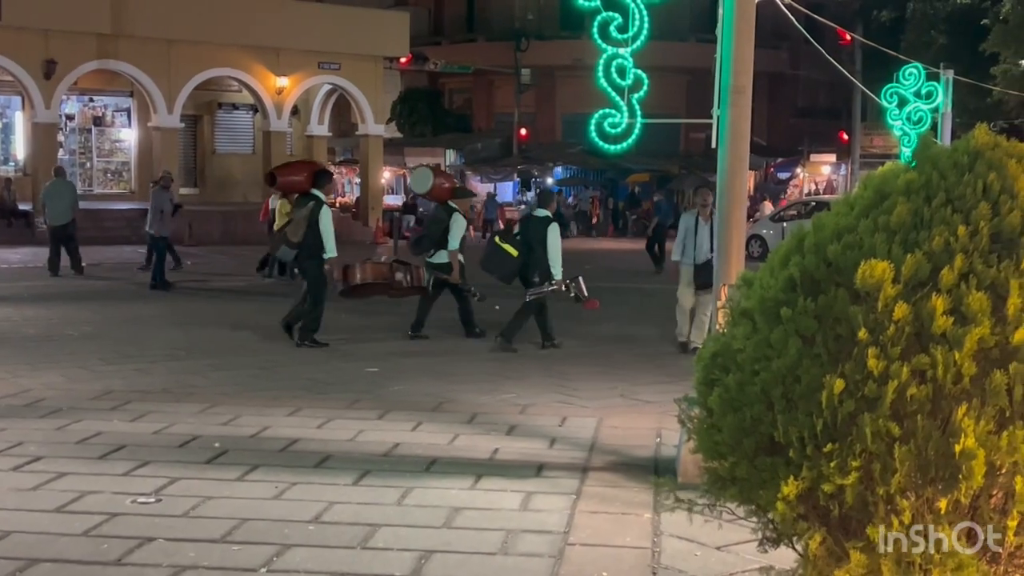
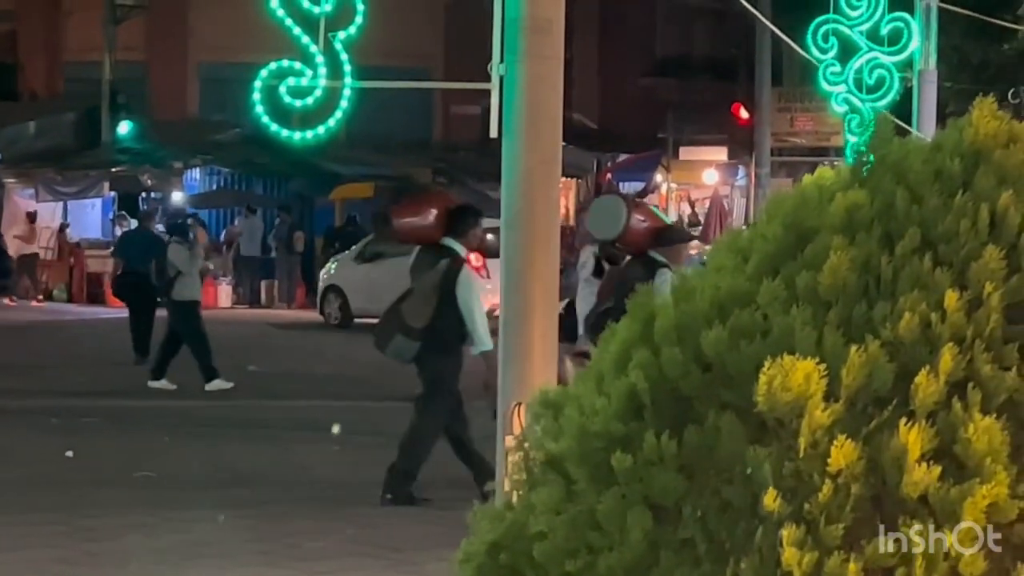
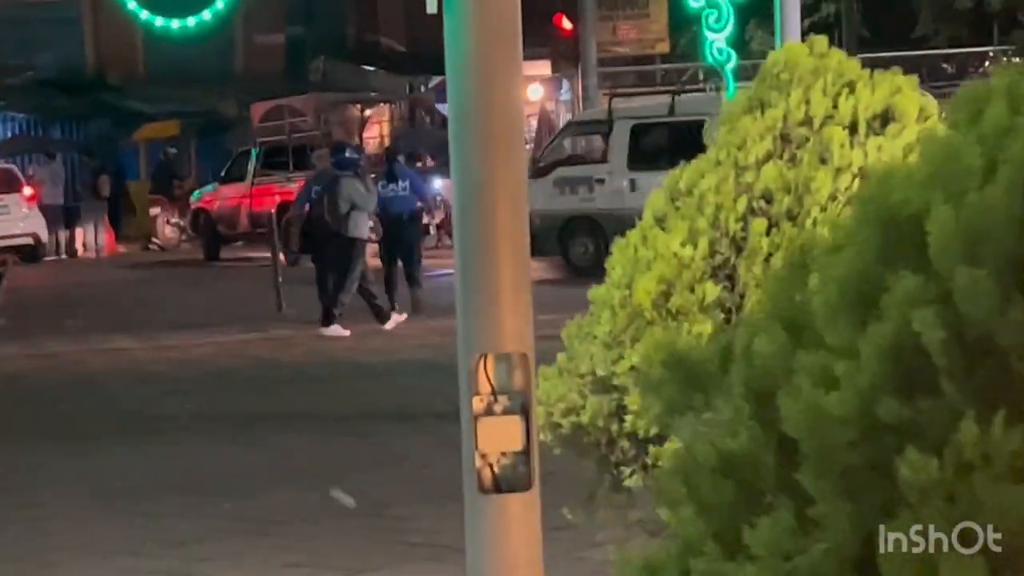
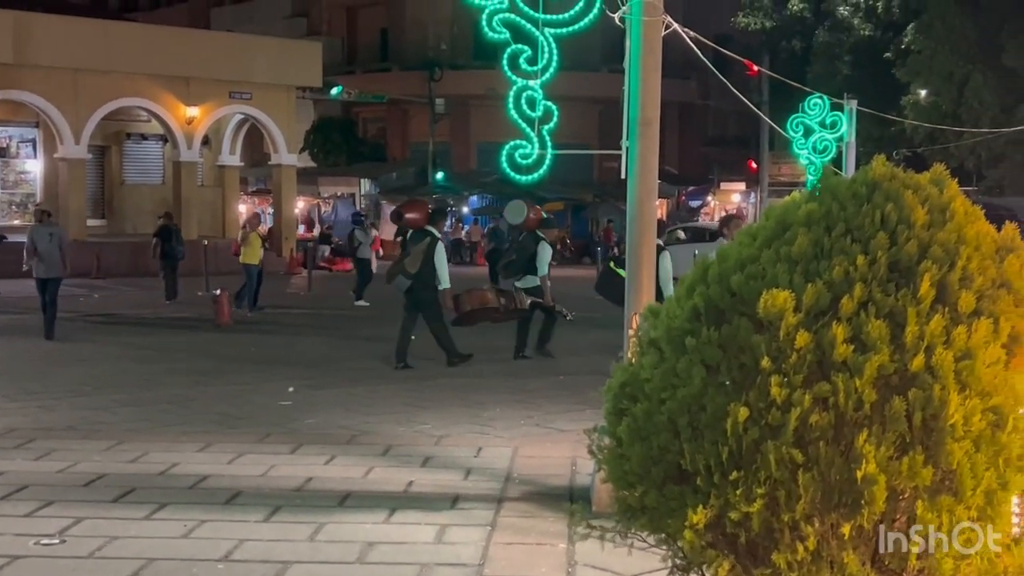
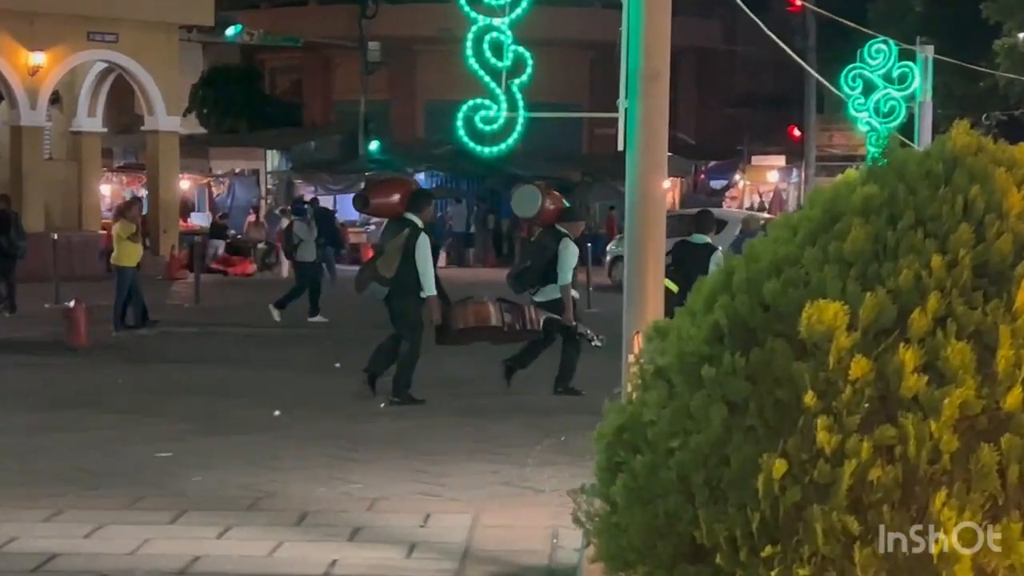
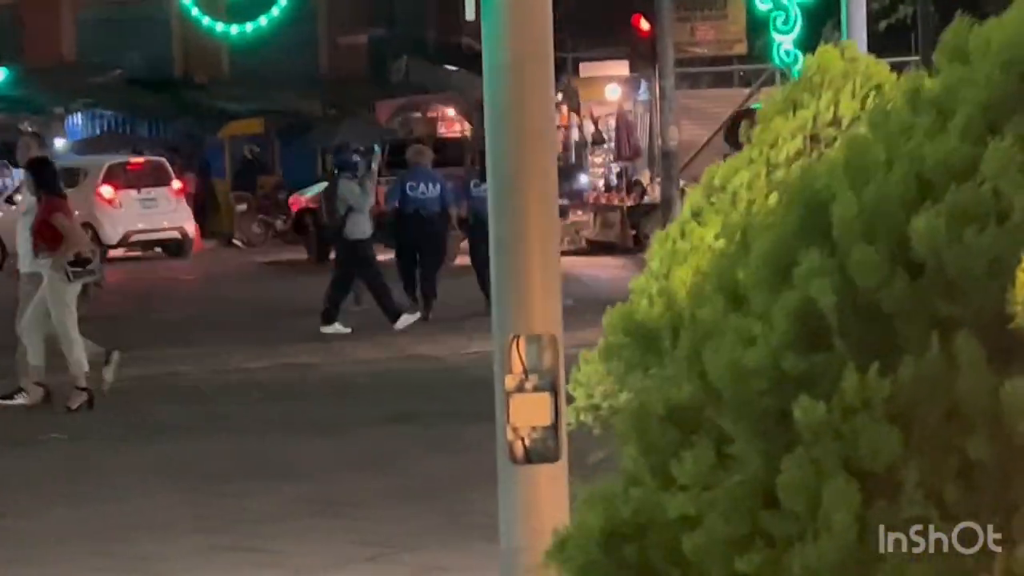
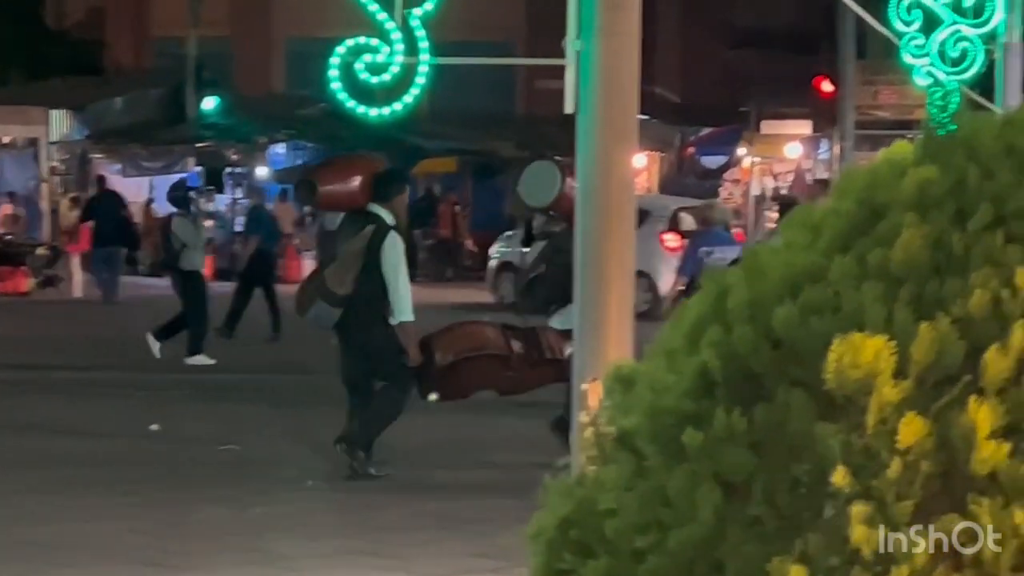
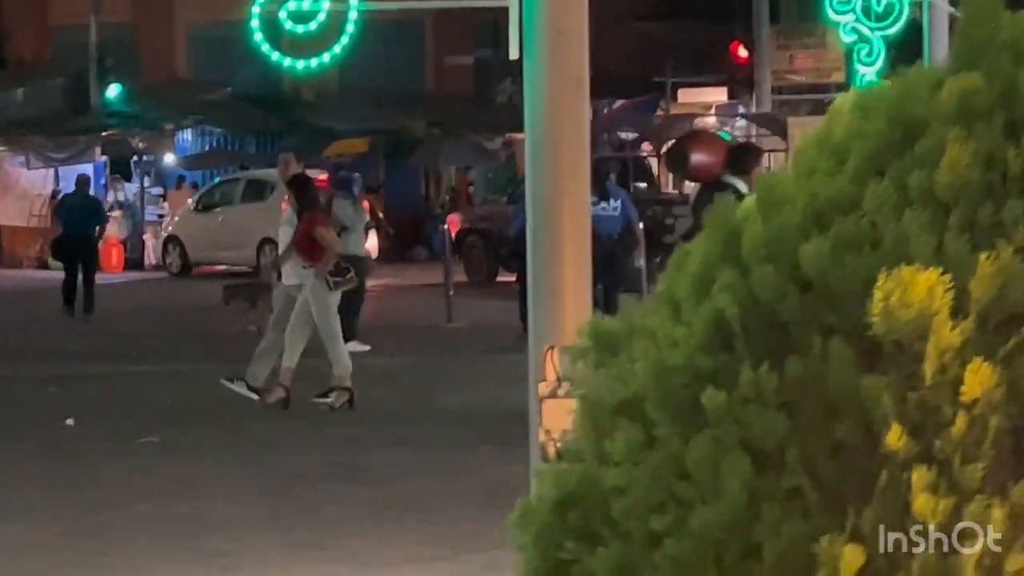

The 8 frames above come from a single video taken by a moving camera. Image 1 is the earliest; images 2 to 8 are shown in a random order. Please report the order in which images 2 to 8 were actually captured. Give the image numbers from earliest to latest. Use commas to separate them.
4, 5, 7, 2, 8, 6, 3
